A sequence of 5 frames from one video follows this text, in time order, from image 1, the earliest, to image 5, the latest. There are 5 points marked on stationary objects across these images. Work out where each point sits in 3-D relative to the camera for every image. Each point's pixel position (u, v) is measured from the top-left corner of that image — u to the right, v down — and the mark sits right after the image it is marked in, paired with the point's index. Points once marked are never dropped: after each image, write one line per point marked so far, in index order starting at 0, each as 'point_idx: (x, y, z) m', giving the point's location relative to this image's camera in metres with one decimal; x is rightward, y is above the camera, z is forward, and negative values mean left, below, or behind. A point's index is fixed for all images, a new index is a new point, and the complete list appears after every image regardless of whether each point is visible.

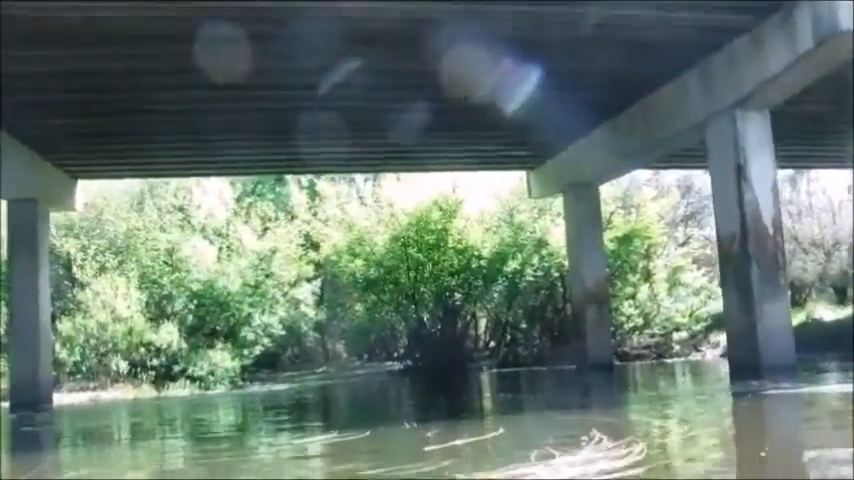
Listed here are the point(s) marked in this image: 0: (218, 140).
0: (-4.3, +2.0, +19.0) m
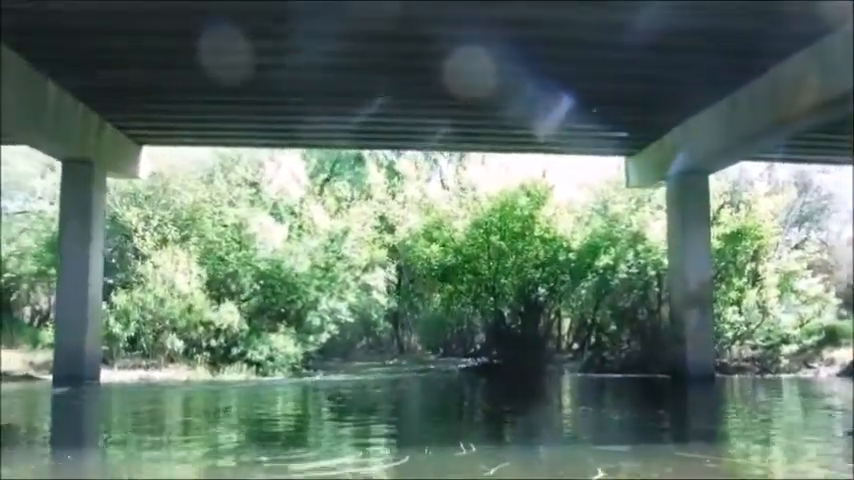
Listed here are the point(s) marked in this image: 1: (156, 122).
0: (-2.6, +2.4, +17.4) m
1: (-5.5, +2.4, +18.7) m
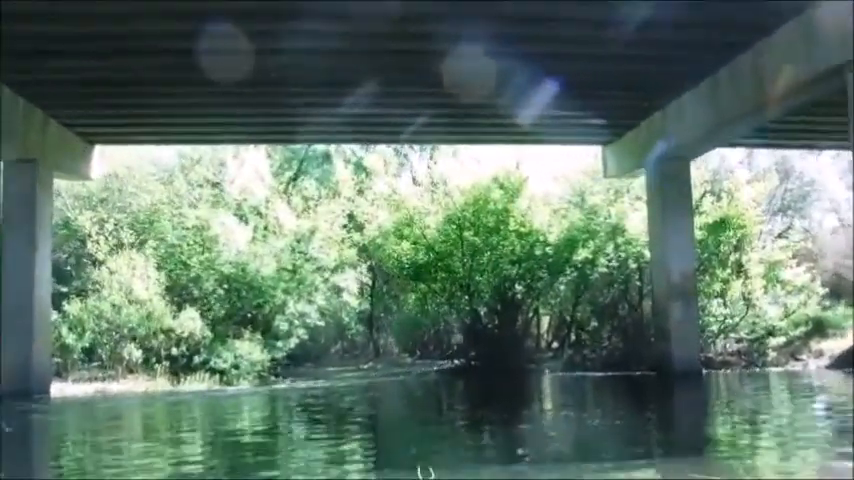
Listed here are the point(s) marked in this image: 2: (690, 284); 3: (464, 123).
0: (-3.2, +2.5, +16.3) m
1: (-6.1, +2.3, +17.6) m
2: (+5.1, -0.8, +17.9) m
3: (+0.7, +2.4, +18.8) m
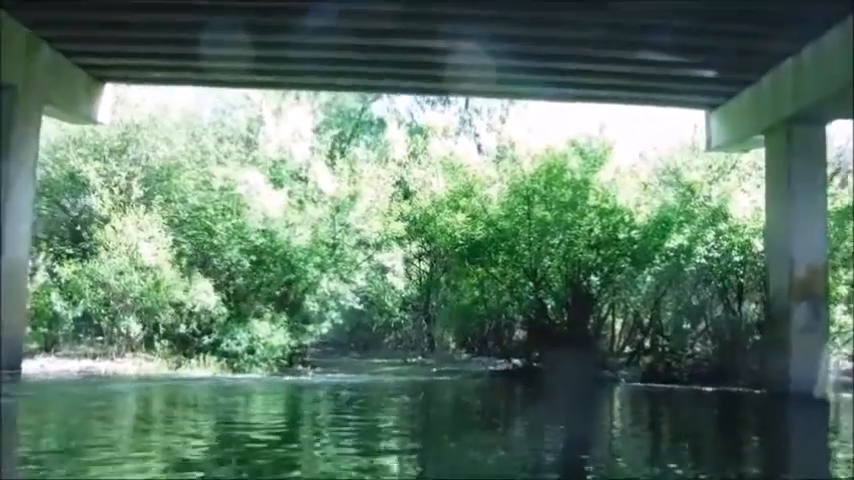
0: (-2.3, +3.1, +13.2) m
1: (-5.0, +3.1, +14.6) m
2: (+6.0, -0.6, +14.2) m
3: (+1.8, +2.8, +15.3) m
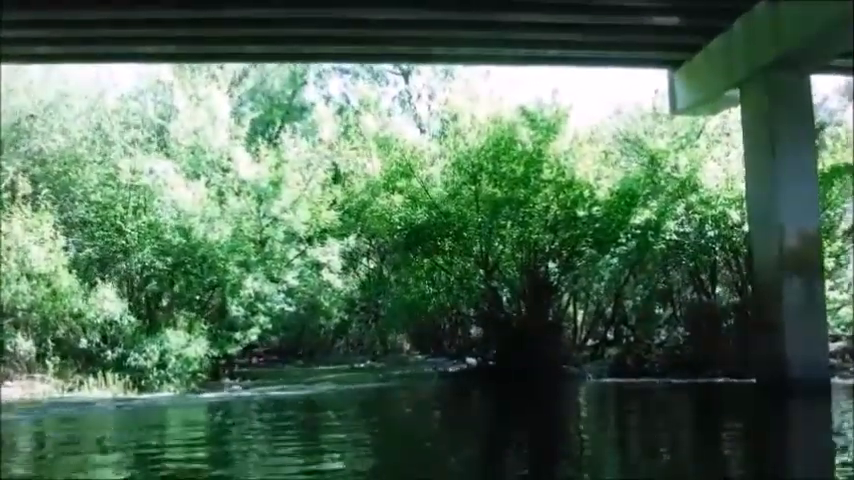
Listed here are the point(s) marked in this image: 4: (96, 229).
0: (-3.3, +3.2, +11.0) m
1: (-6.1, +3.1, +12.3) m
2: (+5.1, -0.2, +12.4) m
3: (+0.7, +3.1, +13.3) m
4: (-5.9, +0.2, +16.2) m
